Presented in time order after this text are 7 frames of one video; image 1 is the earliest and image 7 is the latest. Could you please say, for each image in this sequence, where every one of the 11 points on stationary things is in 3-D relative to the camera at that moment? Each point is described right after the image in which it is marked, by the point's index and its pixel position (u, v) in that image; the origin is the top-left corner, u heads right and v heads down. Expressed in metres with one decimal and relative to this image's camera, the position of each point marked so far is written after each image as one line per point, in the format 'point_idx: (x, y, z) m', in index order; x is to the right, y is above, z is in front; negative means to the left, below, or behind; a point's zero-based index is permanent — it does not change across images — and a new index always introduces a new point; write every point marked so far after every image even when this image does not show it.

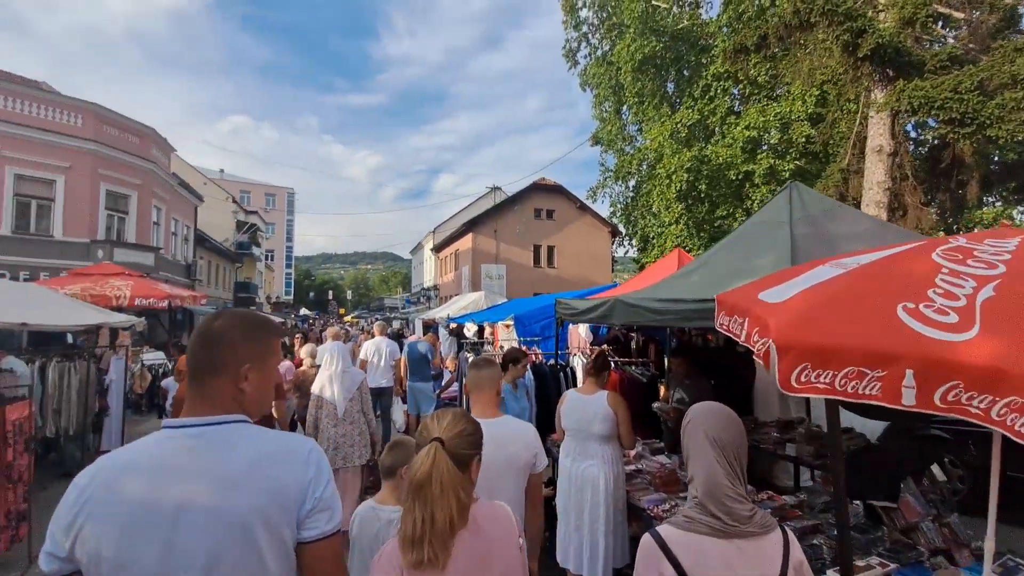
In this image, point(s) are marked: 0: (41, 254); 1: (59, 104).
0: (-18.0, +1.3, +18.4) m
1: (-17.6, +7.1, +18.6) m
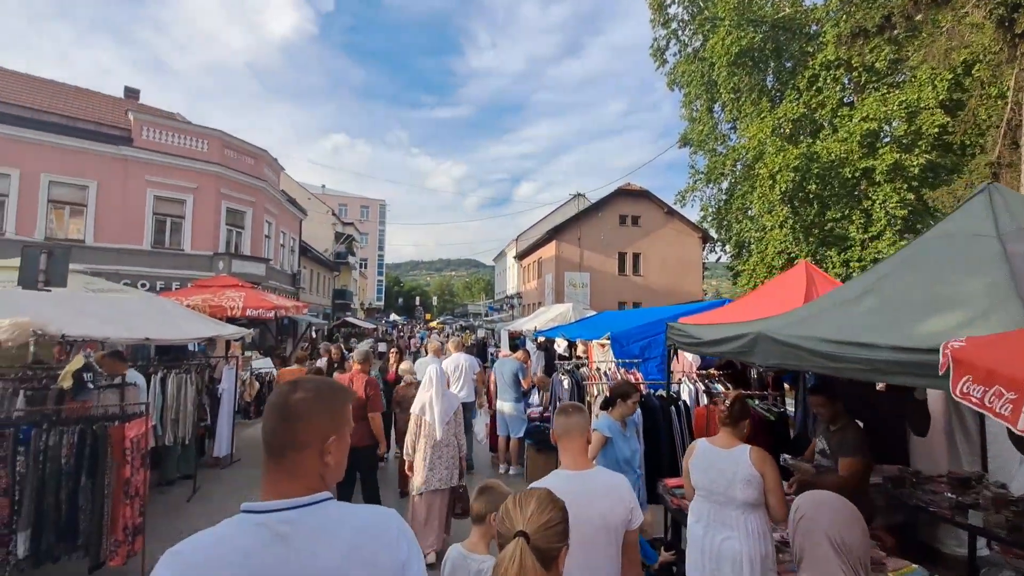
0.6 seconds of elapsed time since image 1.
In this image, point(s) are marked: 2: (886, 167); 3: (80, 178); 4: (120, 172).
0: (-14.6, +1.0, +20.7) m
1: (-14.1, +6.8, +20.9) m
2: (+14.7, +4.8, +18.8) m
3: (-17.0, +4.3, +18.8) m
4: (-16.0, +4.7, +19.6) m
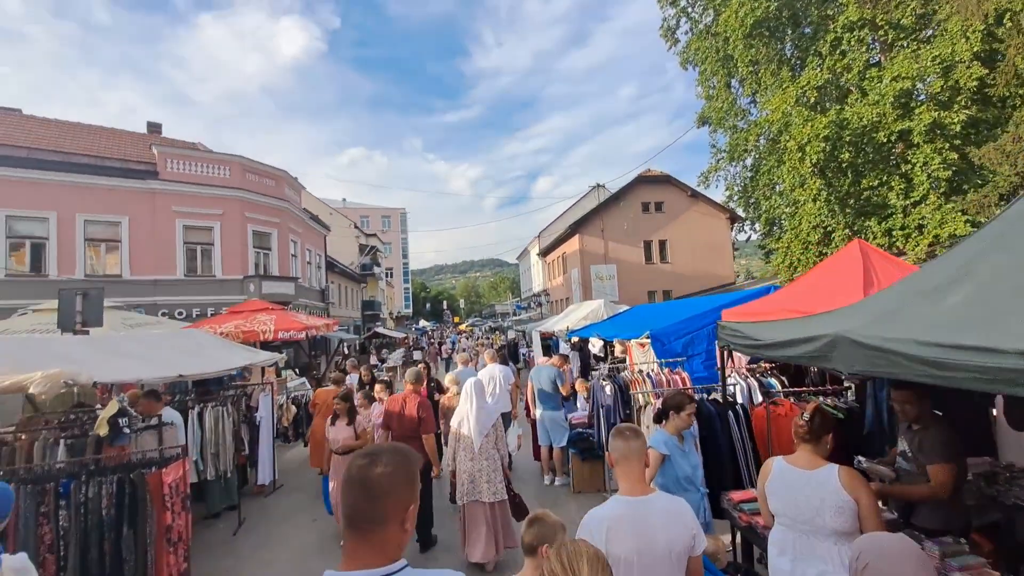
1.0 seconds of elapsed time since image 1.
0: (-13.4, -0.2, +21.2) m
1: (-13.4, +5.7, +21.3) m
2: (+15.3, +6.0, +17.7) m
3: (-16.2, +3.0, +19.4) m
4: (-15.2, +3.5, +20.1) m
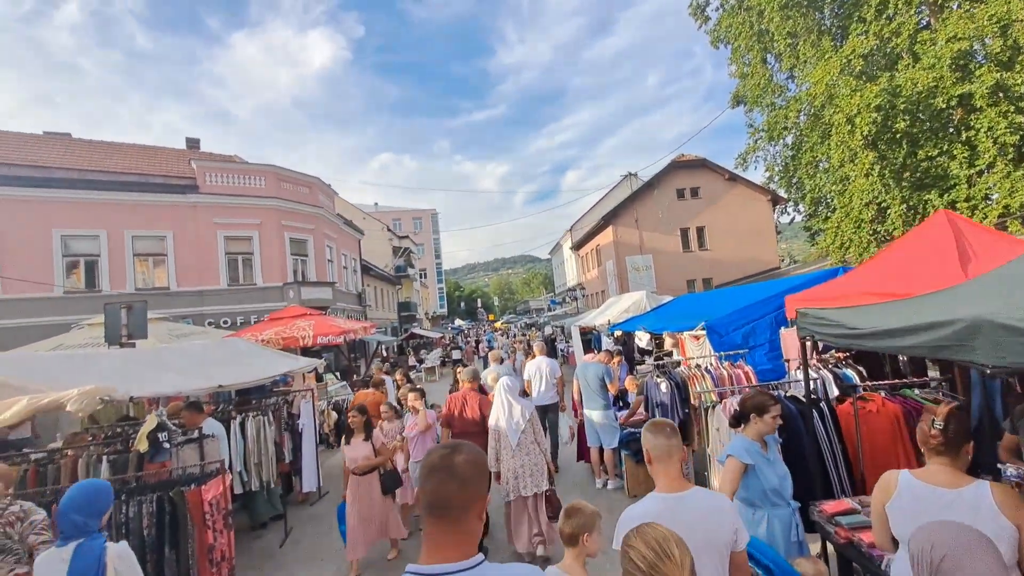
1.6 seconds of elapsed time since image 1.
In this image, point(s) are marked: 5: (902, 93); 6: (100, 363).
0: (-11.9, -0.5, +21.7) m
1: (-12.1, +5.3, +21.8) m
2: (+16.3, +6.8, +16.3) m
3: (-14.9, +2.5, +20.1) m
4: (-13.9, +3.0, +20.7) m
5: (+14.3, +7.2, +17.6) m
6: (-5.7, -1.0, +6.6) m
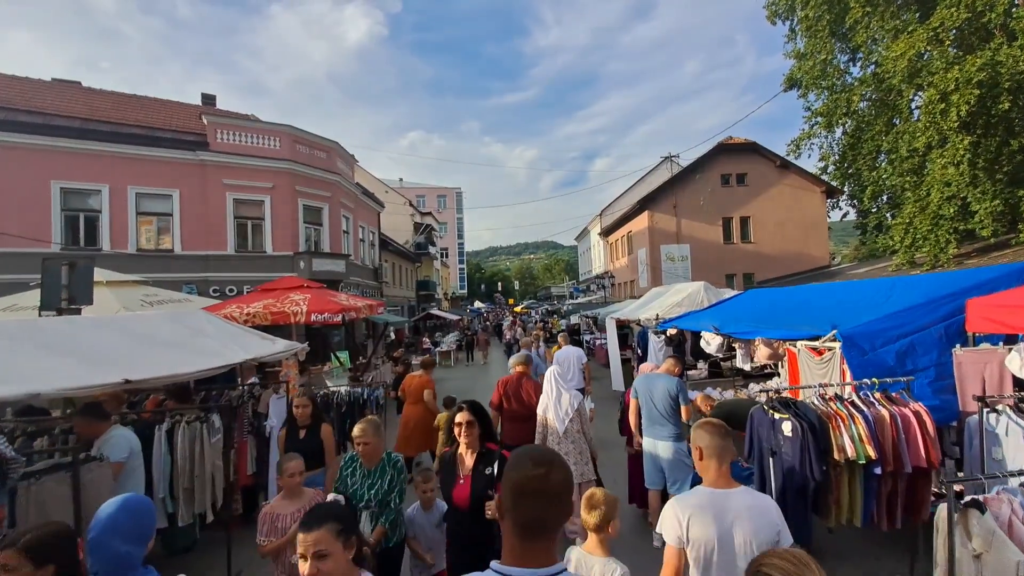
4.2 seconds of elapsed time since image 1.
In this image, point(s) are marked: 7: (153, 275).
0: (-10.8, +0.8, +20.3) m
1: (-10.7, +6.7, +20.3) m
2: (+17.4, +6.4, +13.5) m
3: (-13.7, +4.0, +18.8) m
4: (-12.6, +4.4, +19.3) m
5: (+15.6, +6.9, +14.9) m
6: (-5.3, -0.5, +5.0) m
7: (-13.8, +0.5, +18.6) m
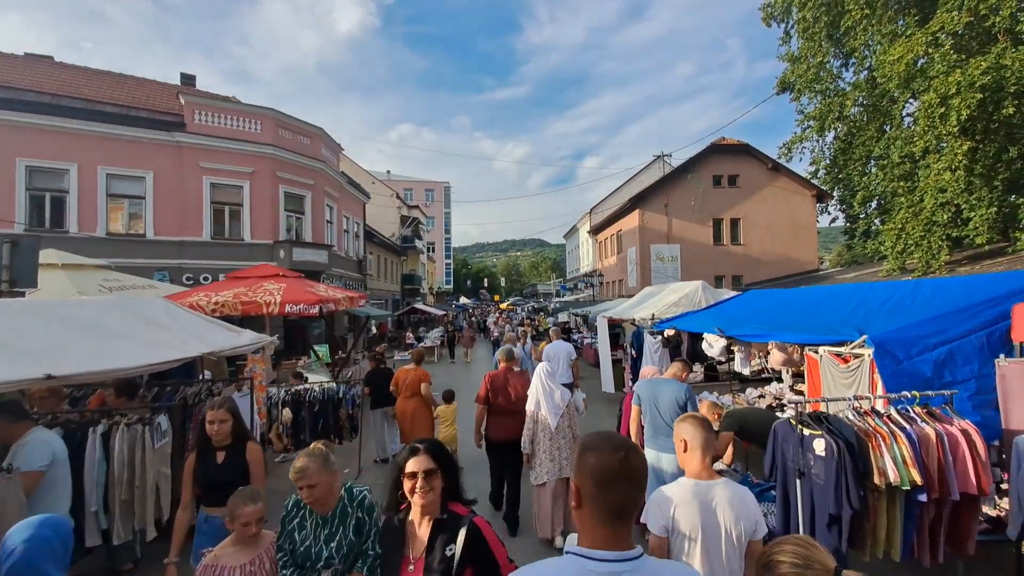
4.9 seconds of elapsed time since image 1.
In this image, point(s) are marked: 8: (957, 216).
0: (-11.3, +1.3, +19.5) m
1: (-11.0, +7.1, +19.4) m
2: (+17.3, +6.1, +13.5) m
3: (-14.0, +4.5, +17.8) m
4: (-13.0, +4.9, +18.4) m
5: (+15.4, +6.6, +14.8) m
6: (-5.4, -0.3, +4.4) m
7: (-14.3, +1.0, +17.6) m
8: (+16.3, +2.6, +17.5) m
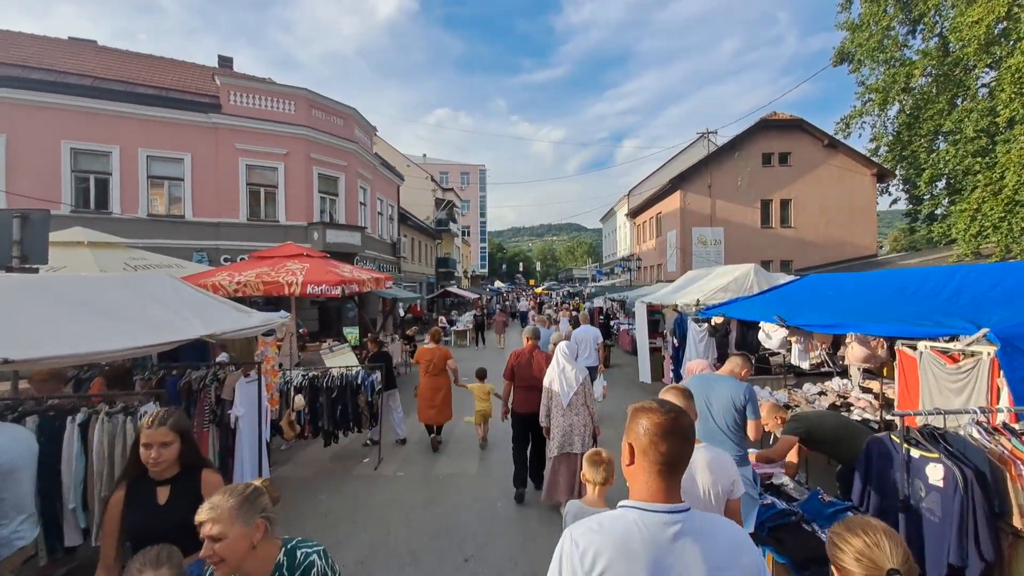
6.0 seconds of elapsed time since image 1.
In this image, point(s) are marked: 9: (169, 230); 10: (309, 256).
0: (-9.9, +2.0, +19.6) m
1: (-9.6, +7.9, +19.3) m
2: (+18.2, +6.3, +11.4) m
3: (-12.7, +5.2, +18.1) m
4: (-11.7, +5.7, +18.6) m
5: (+16.4, +7.0, +12.8) m
6: (-5.1, 0.0, +4.2) m
7: (-13.0, +1.8, +18.0) m
8: (+17.5, +3.0, +15.6) m
9: (-13.0, +2.2, +18.2) m
10: (-4.0, +0.6, +9.5) m
